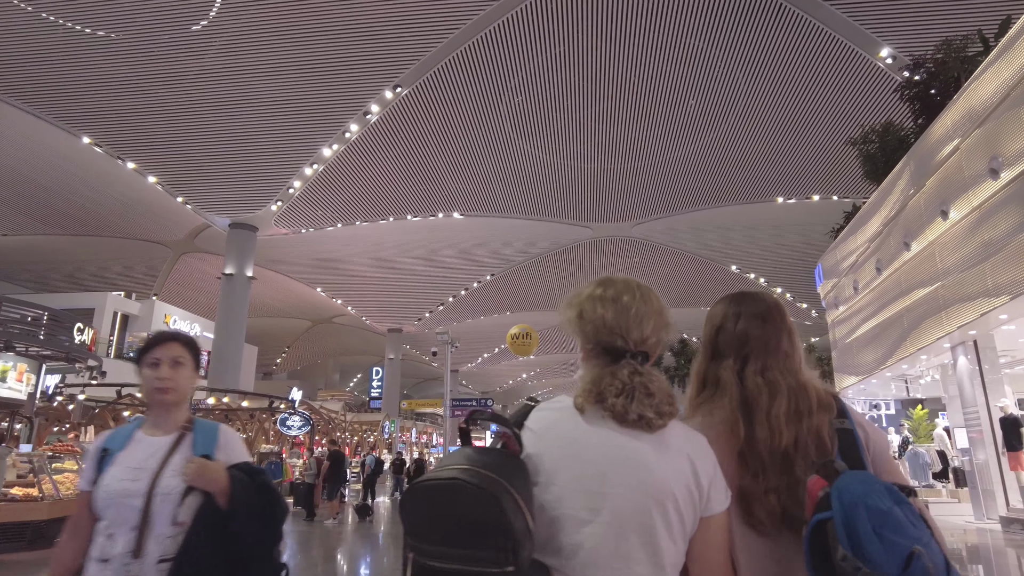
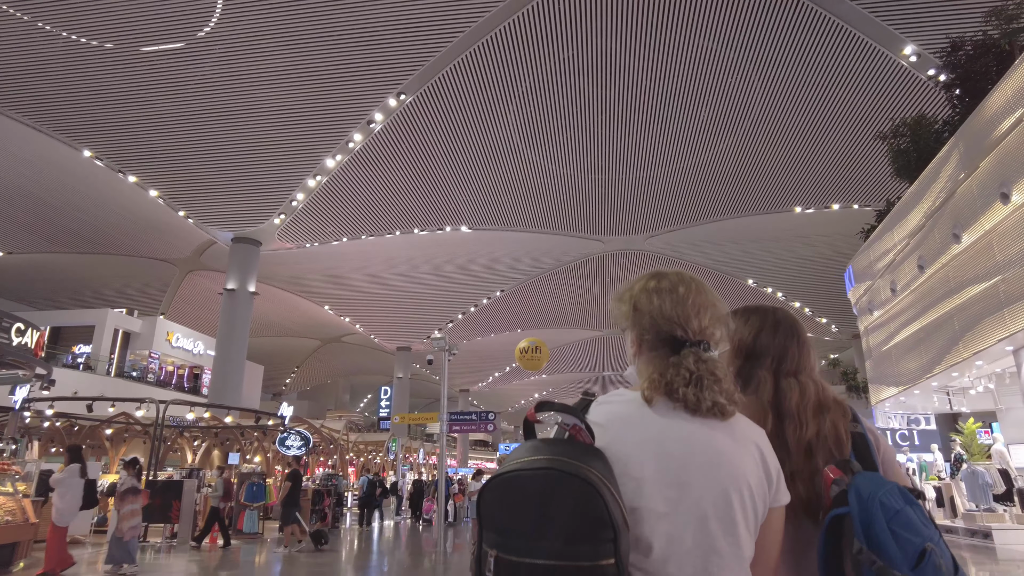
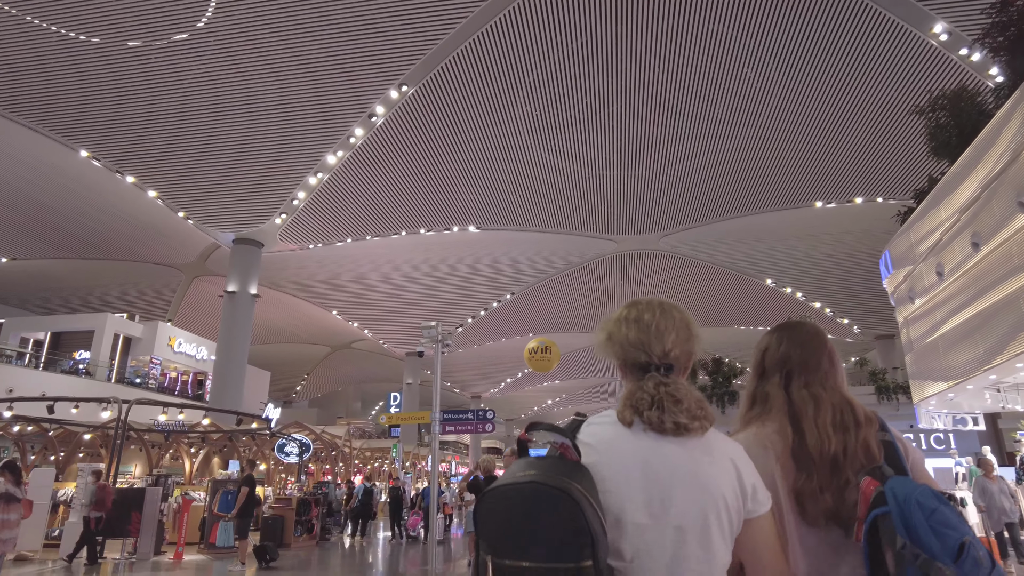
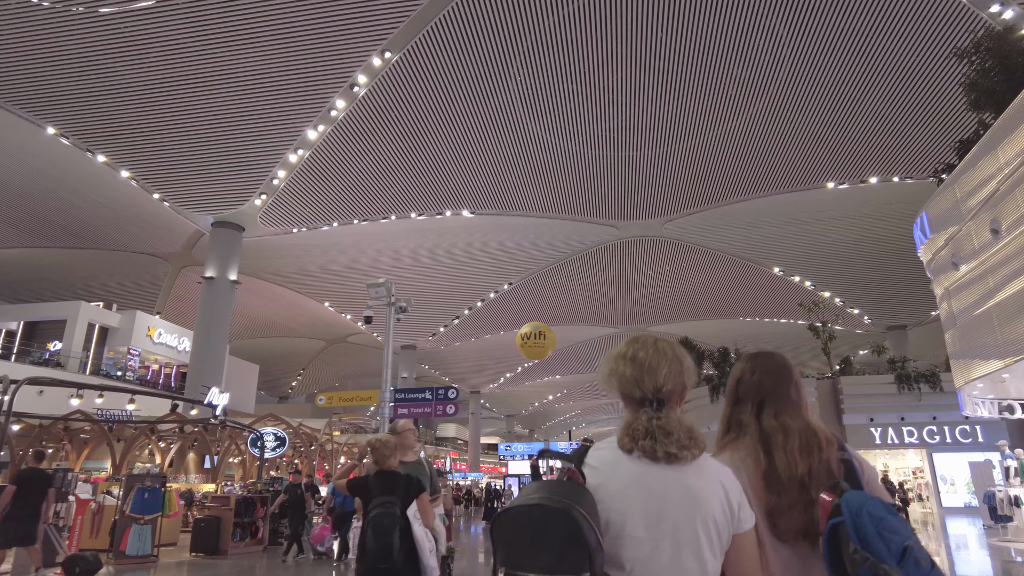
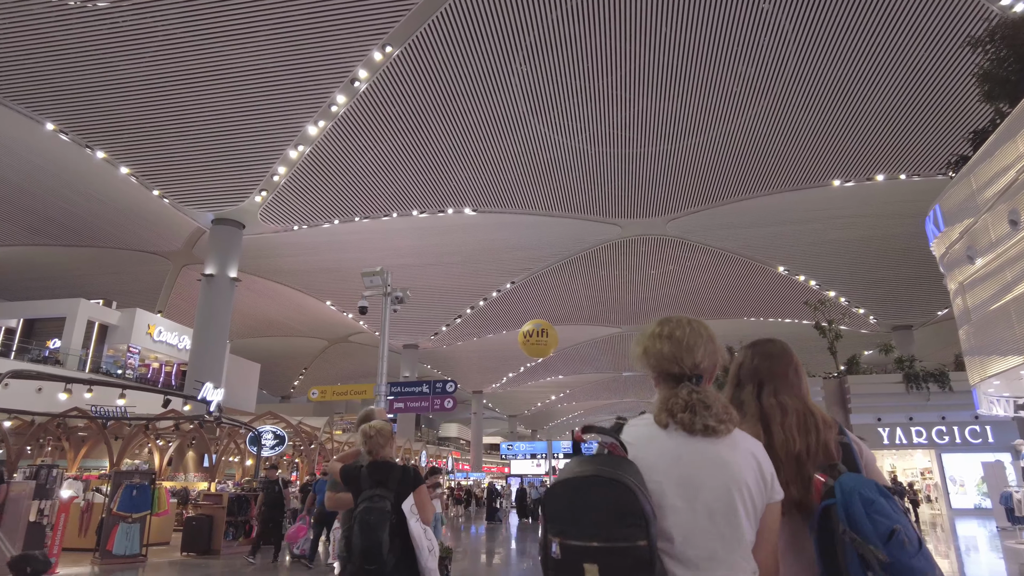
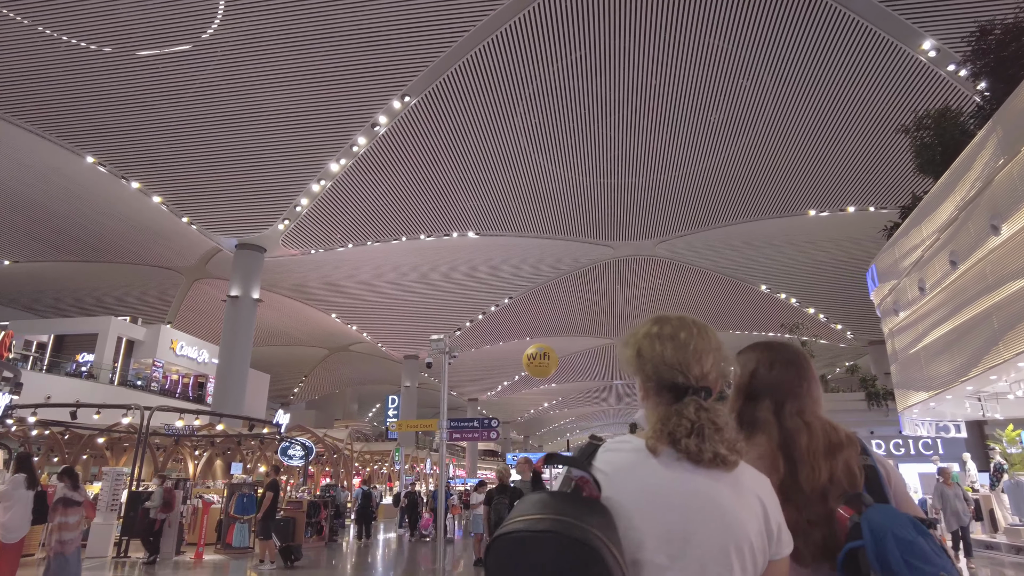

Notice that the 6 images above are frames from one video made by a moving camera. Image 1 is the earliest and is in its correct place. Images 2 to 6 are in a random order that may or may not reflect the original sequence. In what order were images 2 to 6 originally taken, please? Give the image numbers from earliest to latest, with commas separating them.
2, 6, 3, 4, 5
